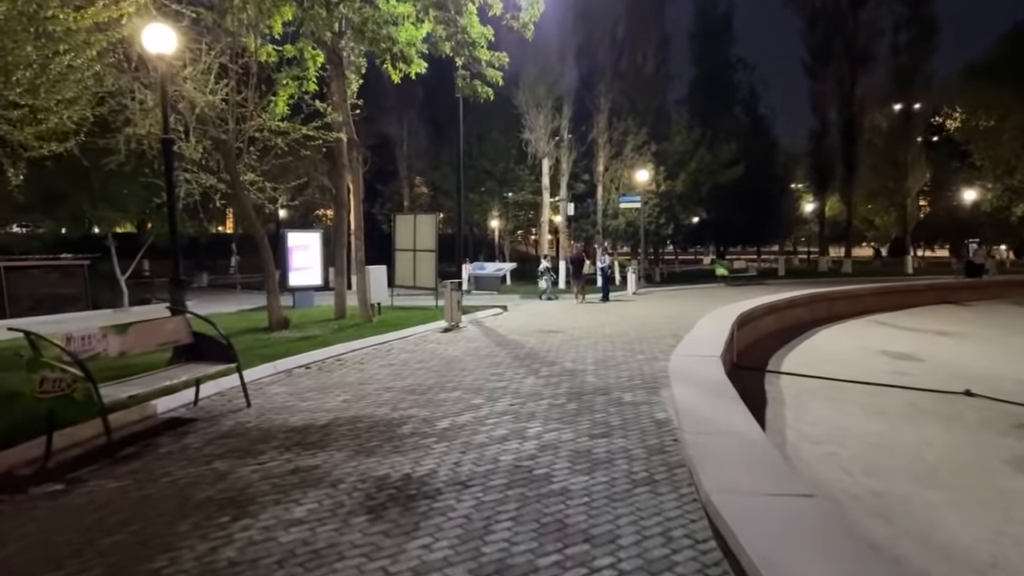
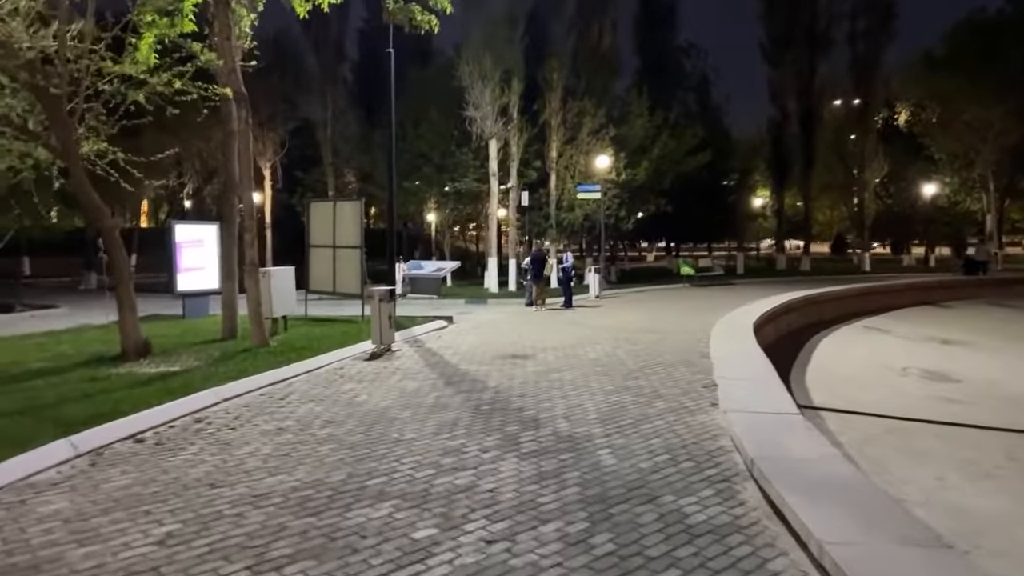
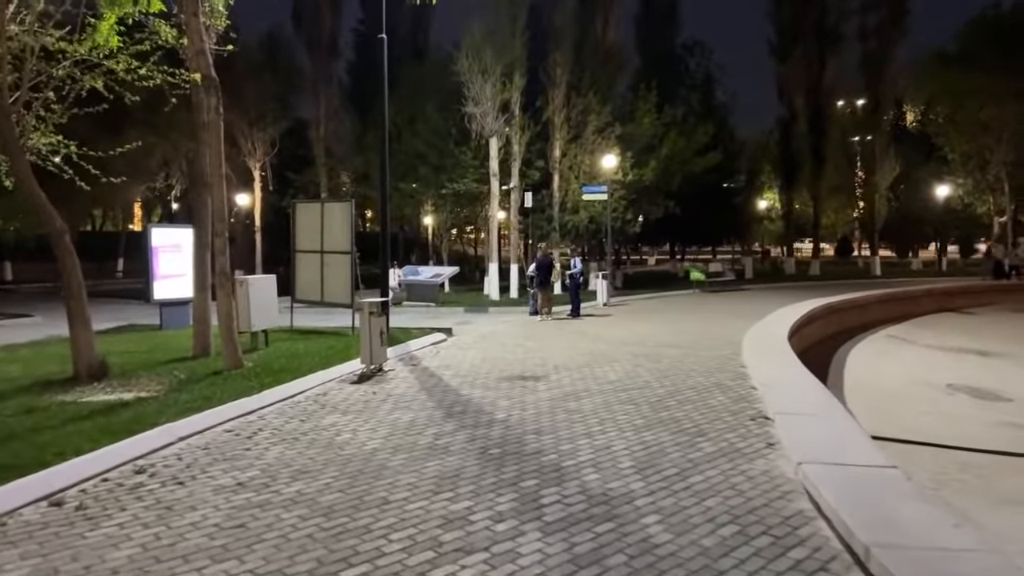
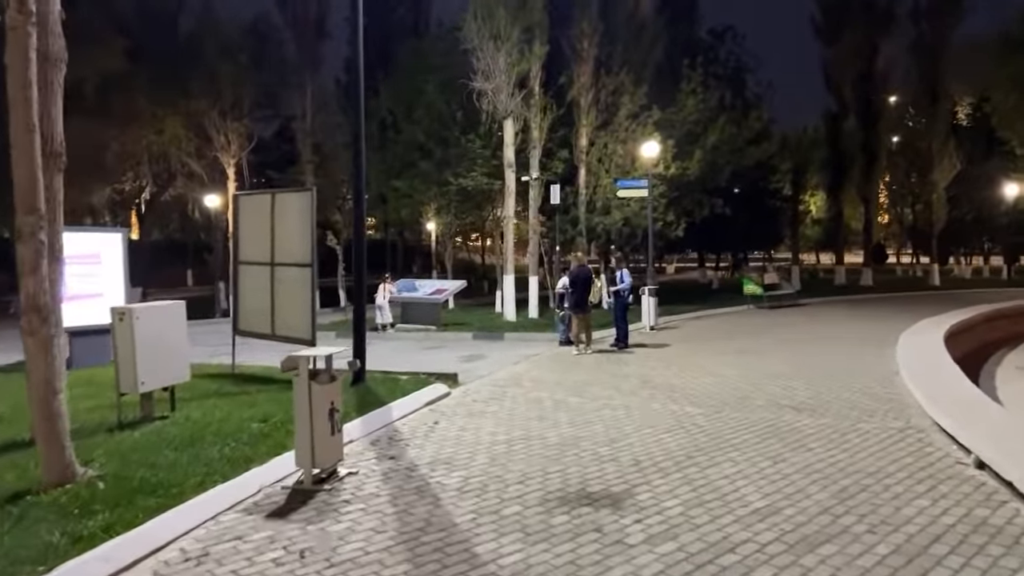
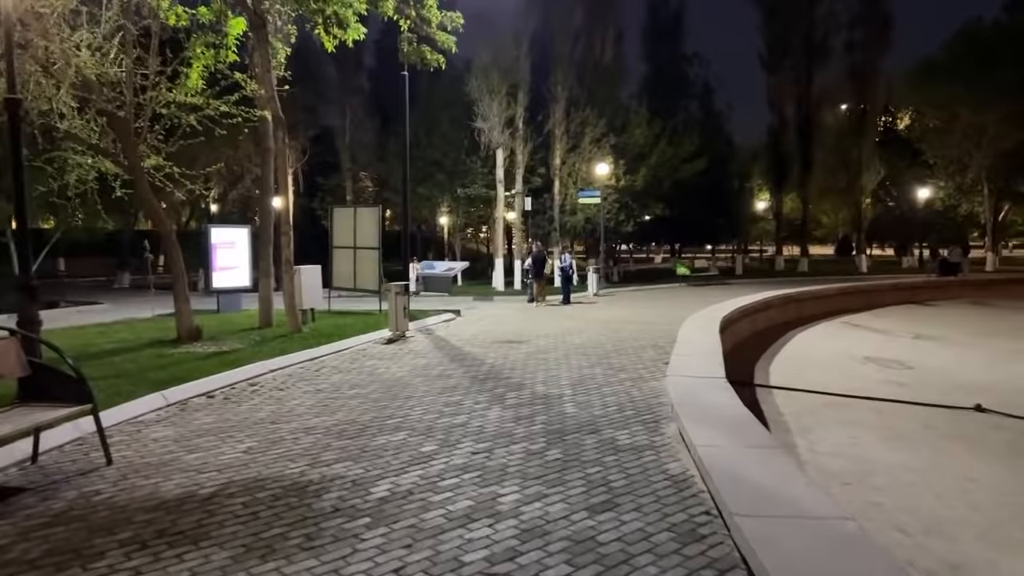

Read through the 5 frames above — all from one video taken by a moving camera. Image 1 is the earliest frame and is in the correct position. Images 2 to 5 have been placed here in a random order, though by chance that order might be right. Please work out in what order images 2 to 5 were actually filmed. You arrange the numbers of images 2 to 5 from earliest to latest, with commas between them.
5, 2, 3, 4
